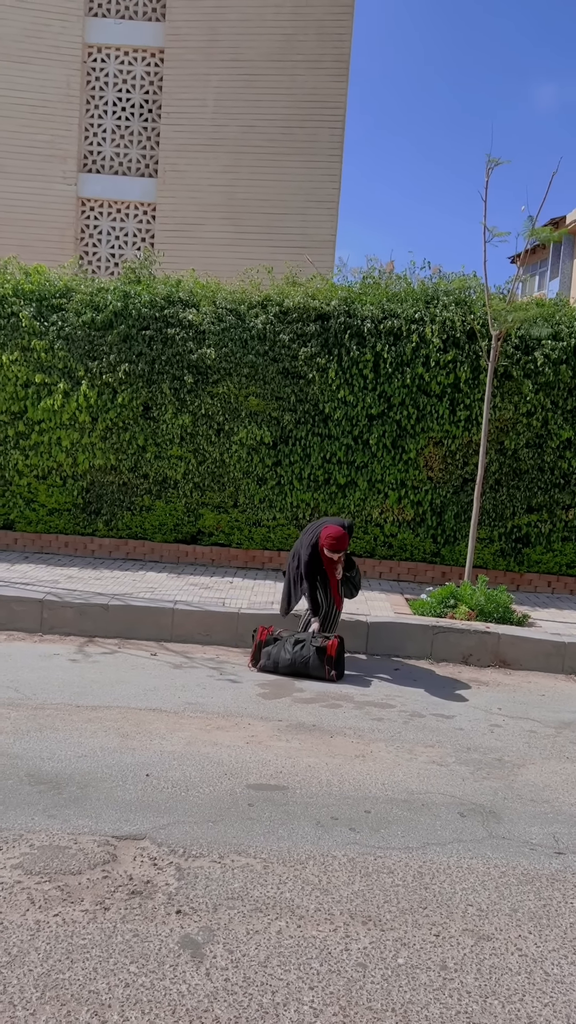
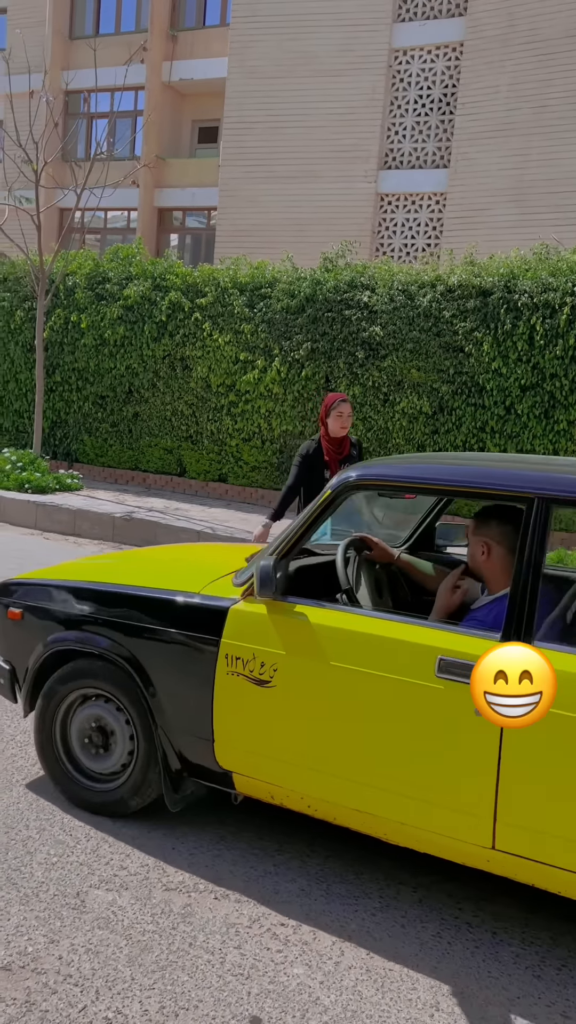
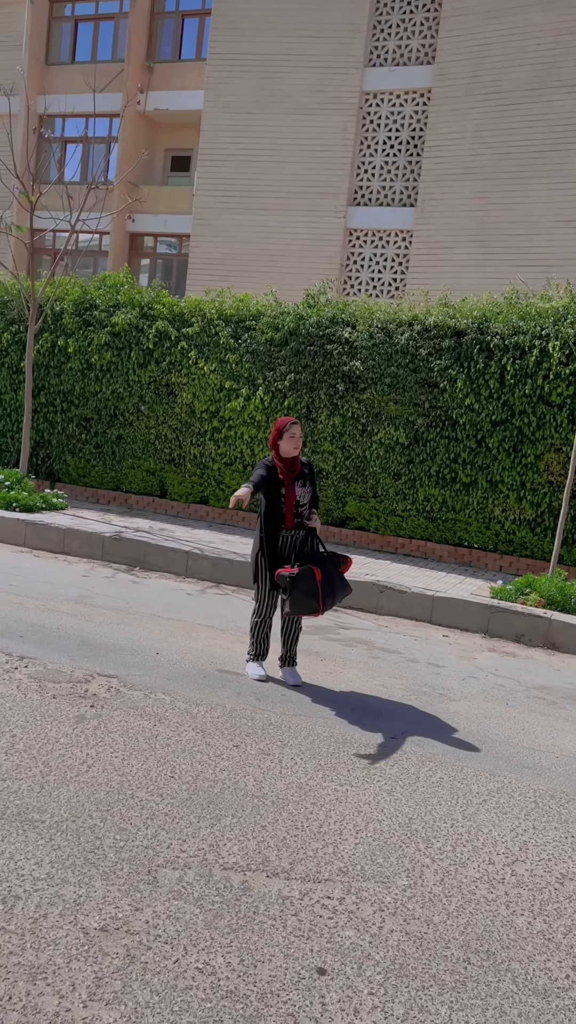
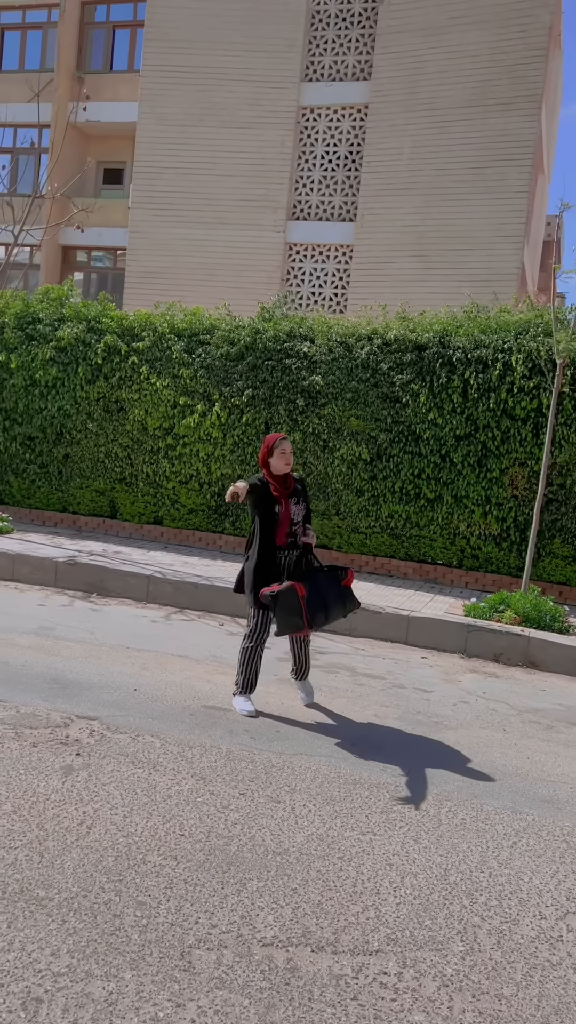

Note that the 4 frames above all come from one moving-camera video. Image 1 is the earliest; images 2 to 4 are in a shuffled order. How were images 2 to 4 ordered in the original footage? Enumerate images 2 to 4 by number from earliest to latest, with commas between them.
4, 3, 2
